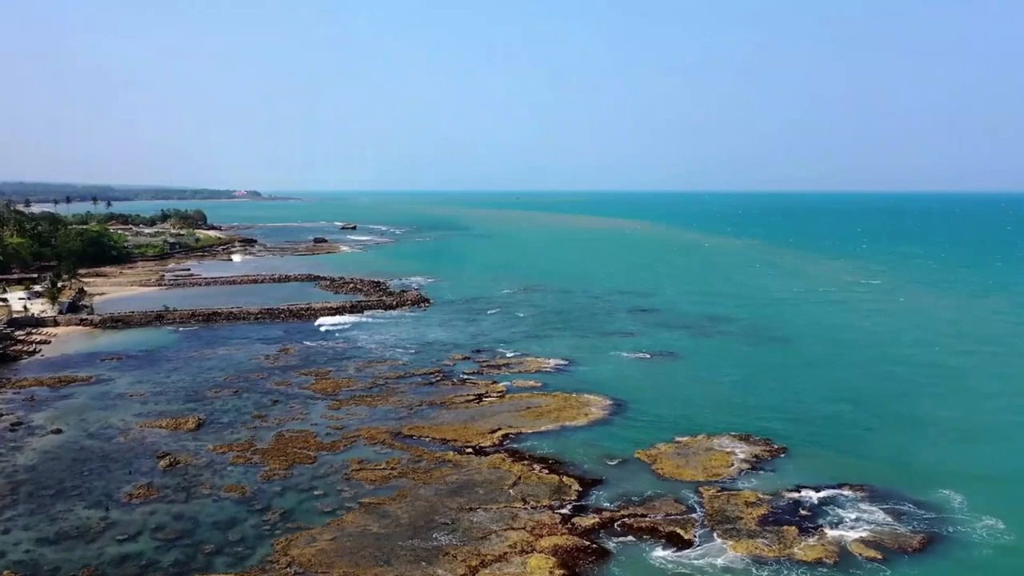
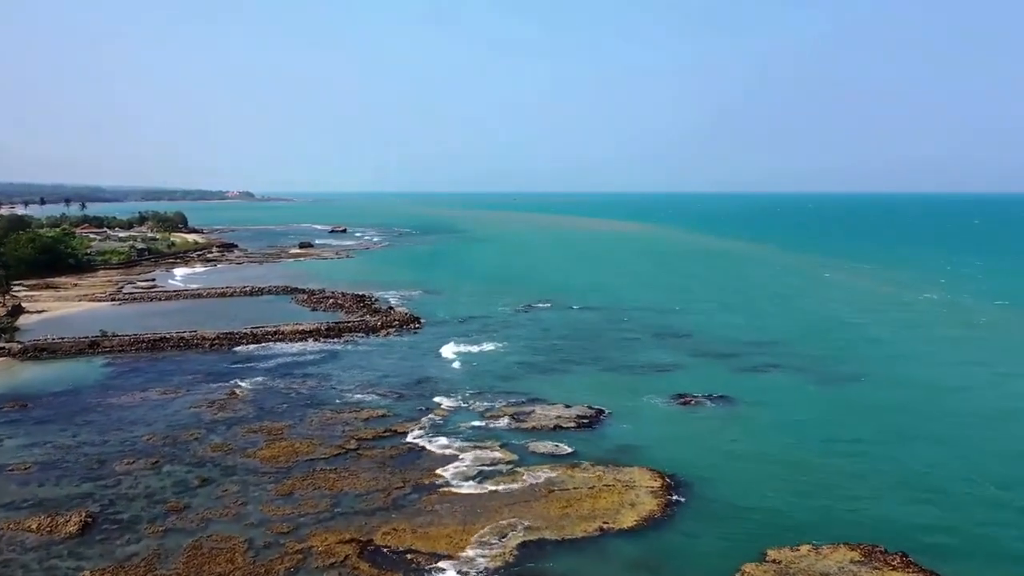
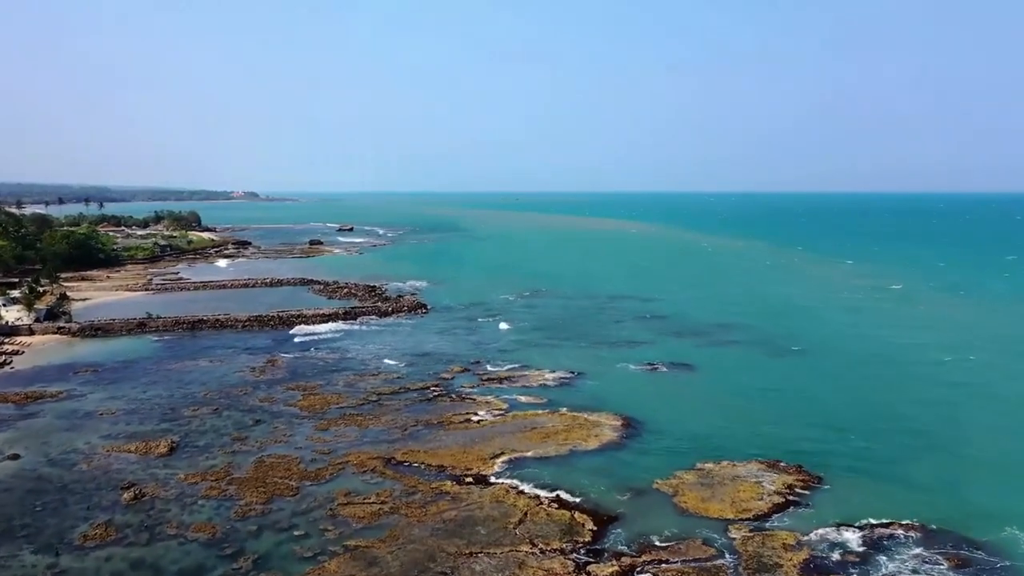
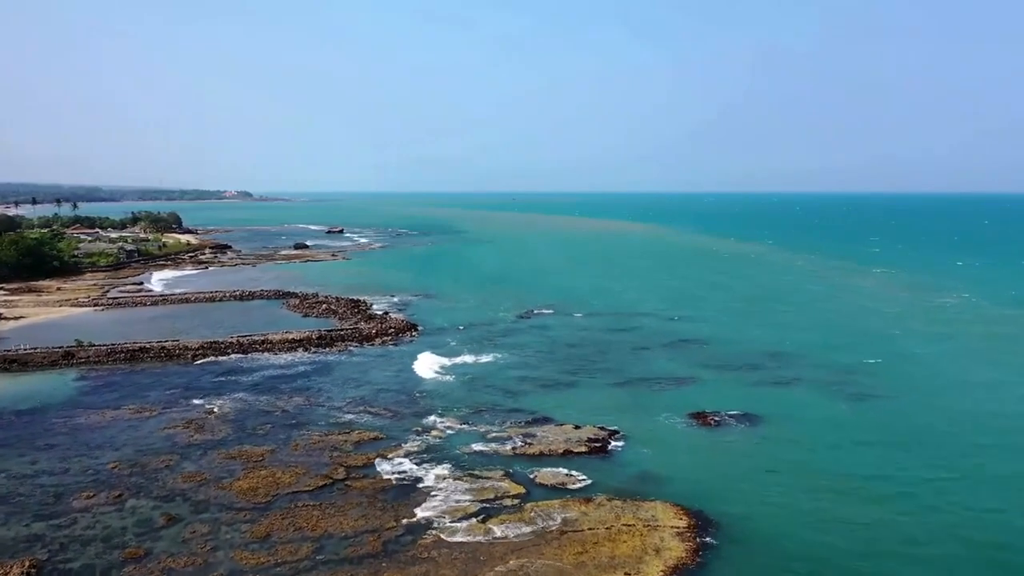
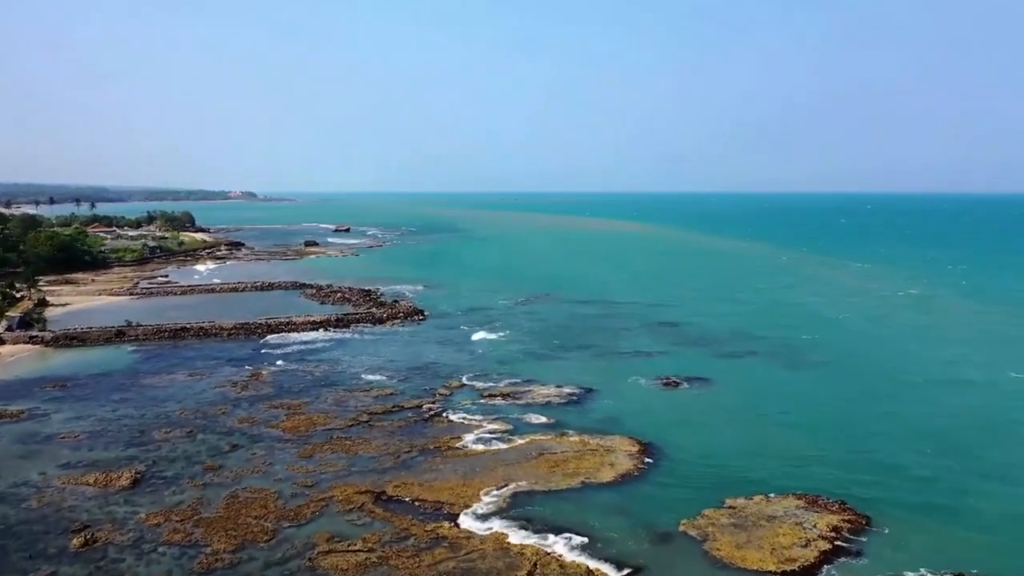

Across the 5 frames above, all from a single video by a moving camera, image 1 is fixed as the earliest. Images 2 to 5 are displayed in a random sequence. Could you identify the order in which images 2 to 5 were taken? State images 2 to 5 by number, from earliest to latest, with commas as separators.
3, 5, 2, 4
